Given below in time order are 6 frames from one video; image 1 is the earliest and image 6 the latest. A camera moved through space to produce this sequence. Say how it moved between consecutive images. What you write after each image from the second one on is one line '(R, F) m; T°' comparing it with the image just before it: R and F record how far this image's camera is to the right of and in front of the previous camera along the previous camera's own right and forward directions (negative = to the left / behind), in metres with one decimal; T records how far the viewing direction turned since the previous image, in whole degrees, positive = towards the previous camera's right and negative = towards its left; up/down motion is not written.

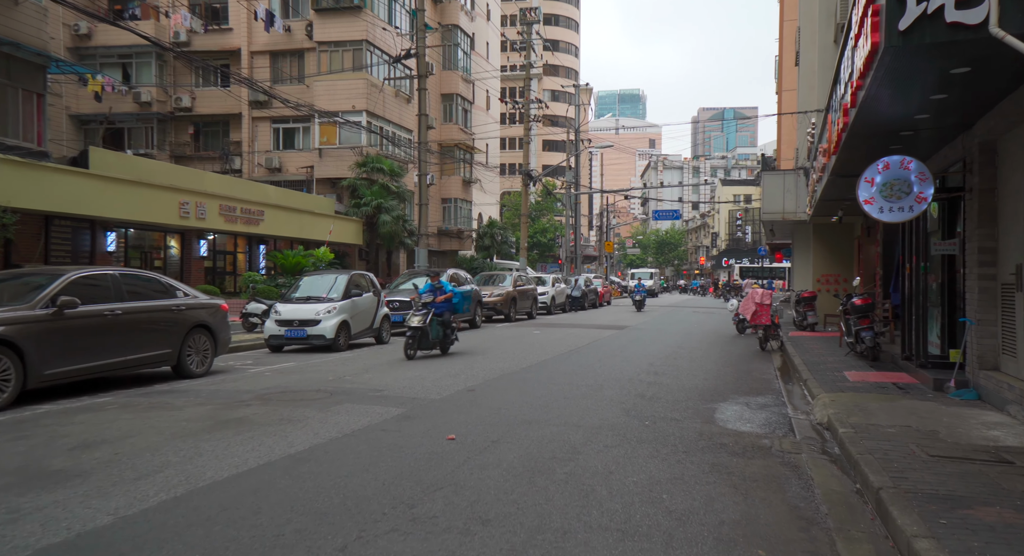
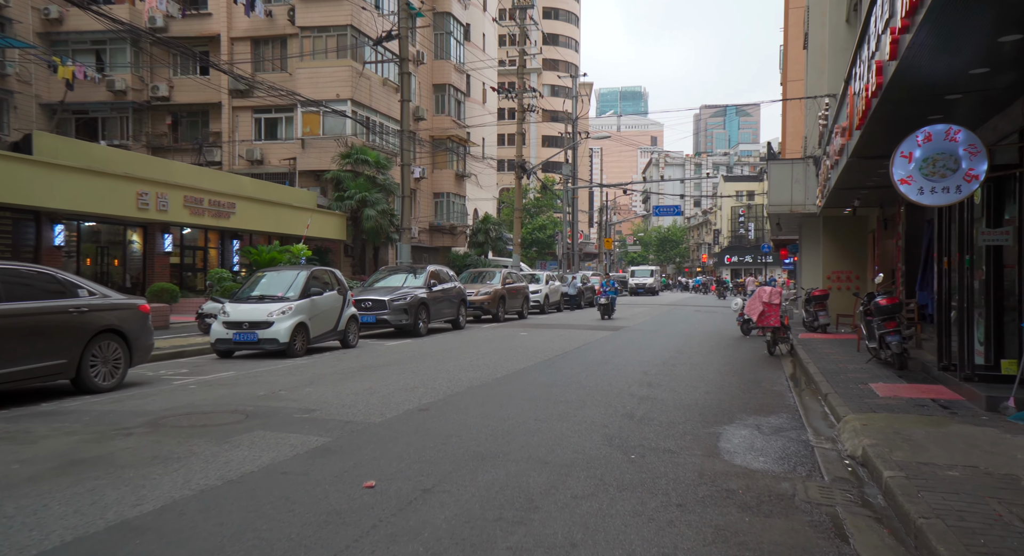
(+0.4, +1.7) m; 0°
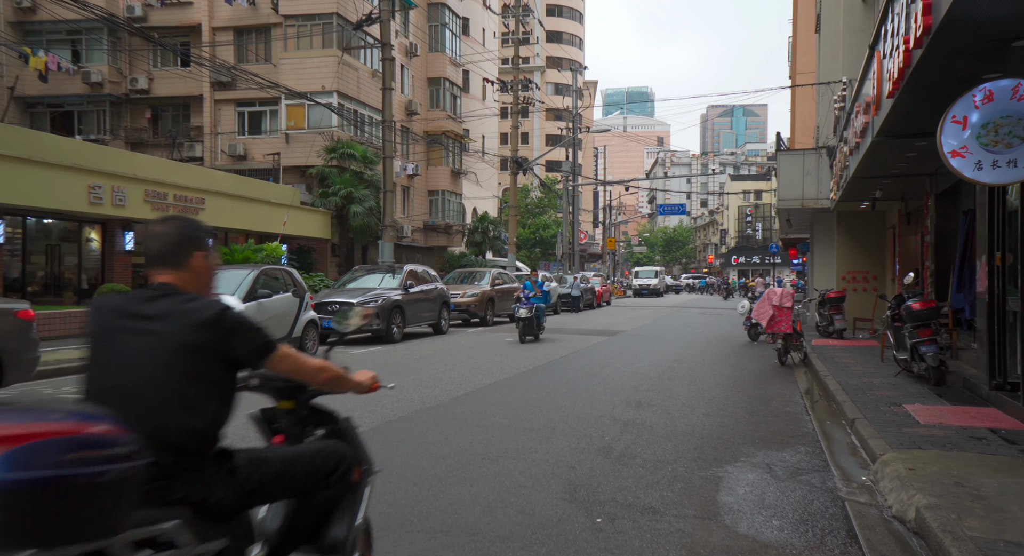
(+0.5, +1.7) m; -1°
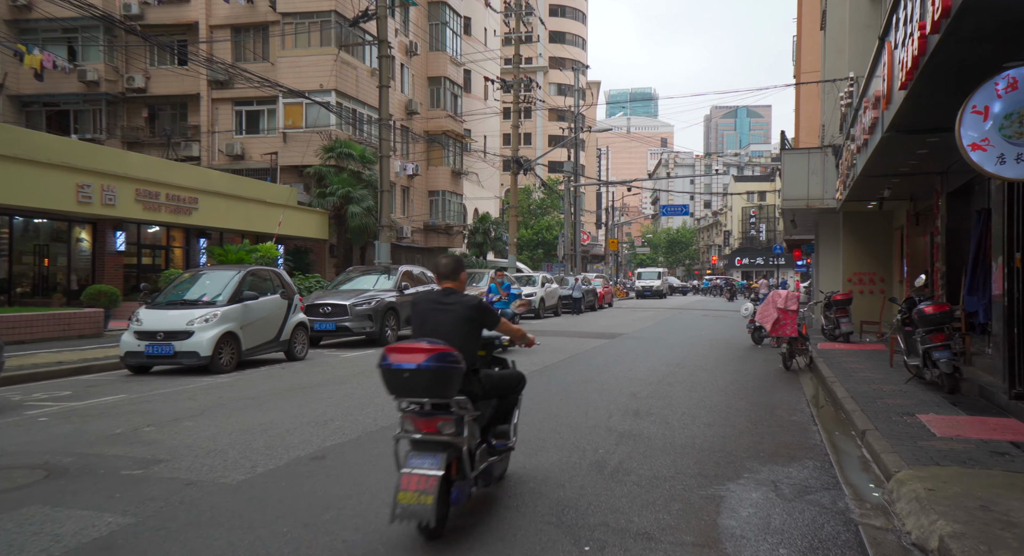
(+0.1, +0.4) m; 0°
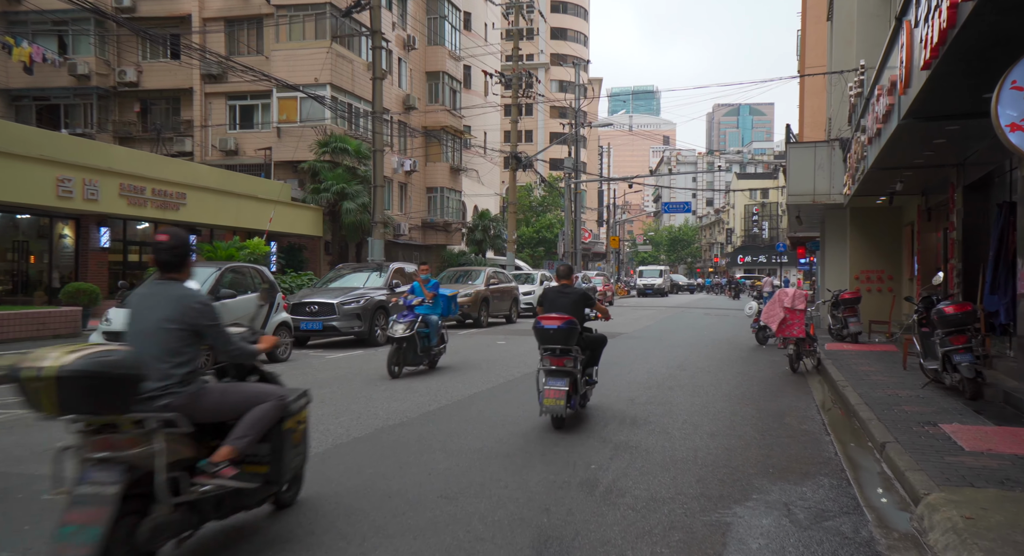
(+0.2, +0.6) m; 0°
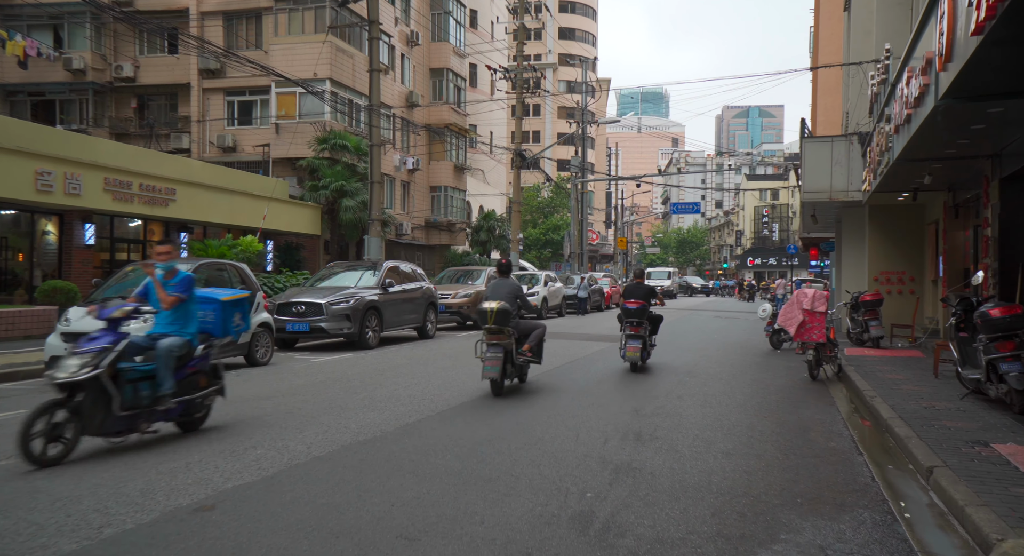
(+0.2, +0.9) m; -1°
